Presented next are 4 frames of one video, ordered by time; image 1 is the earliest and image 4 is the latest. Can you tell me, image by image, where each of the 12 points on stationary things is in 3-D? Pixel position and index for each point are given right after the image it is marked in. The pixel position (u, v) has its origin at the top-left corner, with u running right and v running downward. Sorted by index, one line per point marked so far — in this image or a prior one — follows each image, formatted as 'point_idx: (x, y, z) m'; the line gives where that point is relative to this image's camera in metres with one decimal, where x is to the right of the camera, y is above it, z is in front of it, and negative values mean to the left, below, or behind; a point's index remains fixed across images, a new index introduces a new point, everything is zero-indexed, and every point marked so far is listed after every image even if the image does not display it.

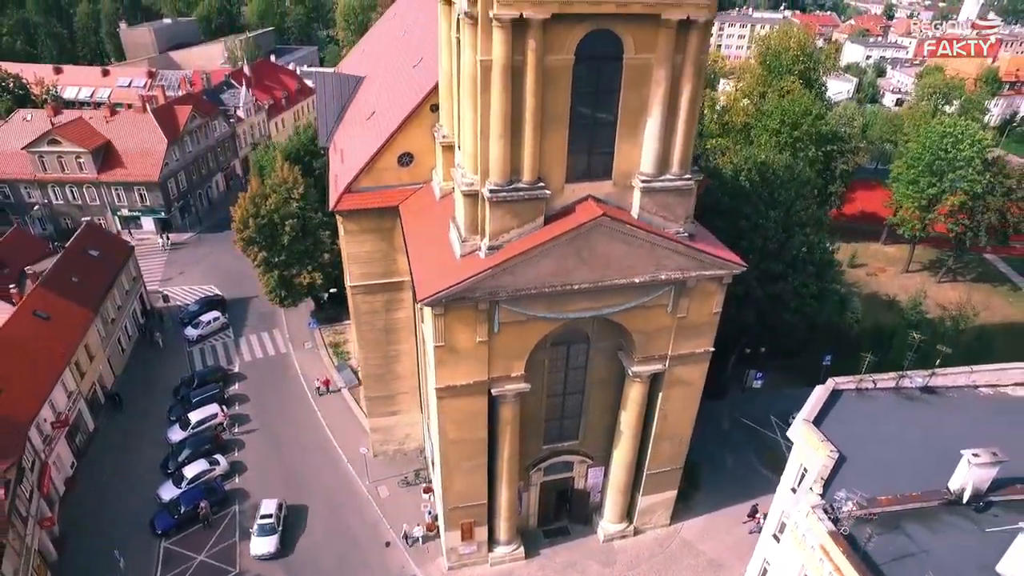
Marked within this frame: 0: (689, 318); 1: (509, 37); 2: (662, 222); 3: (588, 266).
0: (+3.9, -0.7, +18.9) m
1: (0.0, +4.2, +14.1) m
2: (+3.0, +1.3, +17.4) m
3: (+1.5, +0.4, +16.7) m
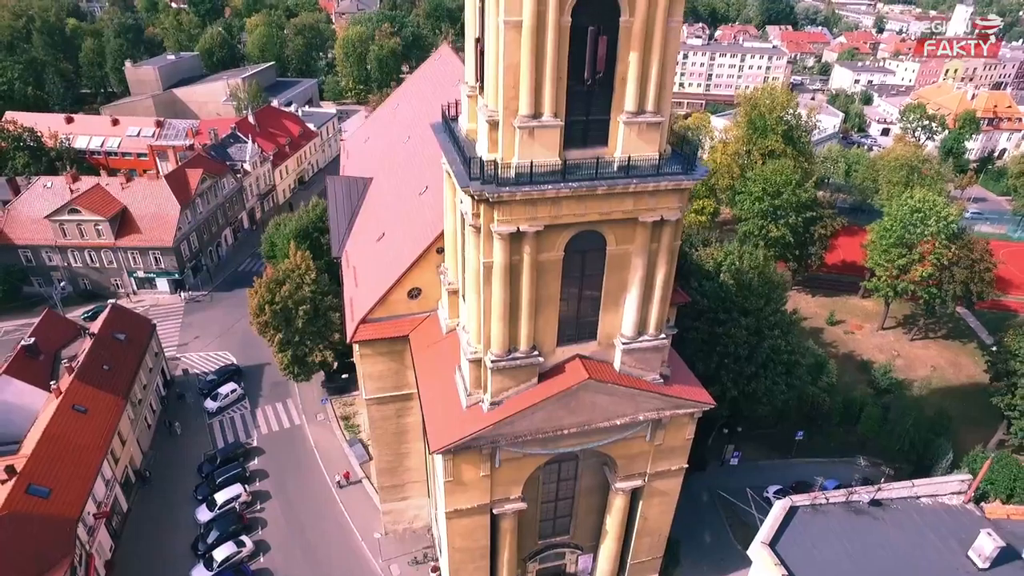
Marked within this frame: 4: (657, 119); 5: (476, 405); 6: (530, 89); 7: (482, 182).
0: (+3.9, -3.9, +21.6) m
1: (-0.1, +0.9, +16.8) m
2: (+3.0, -1.9, +20.1) m
3: (+1.5, -2.9, +19.5) m
4: (+2.8, +3.3, +16.5) m
5: (-0.8, -2.6, +19.7) m
6: (+0.3, +3.6, +15.4) m
7: (-0.6, +1.9, +16.0) m
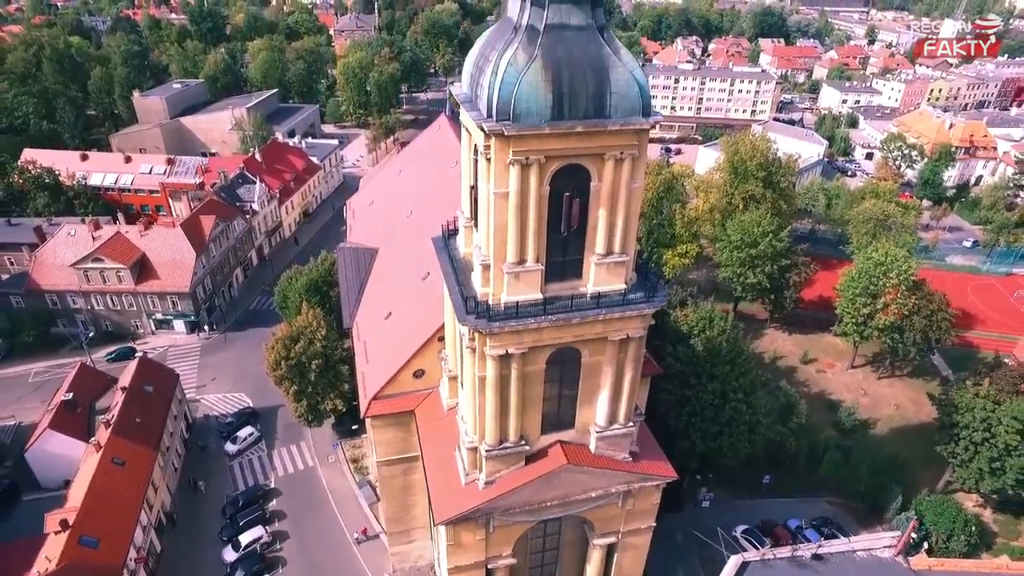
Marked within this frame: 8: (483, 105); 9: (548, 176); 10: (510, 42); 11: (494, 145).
0: (+3.6, -6.5, +25.2) m
1: (-0.3, -1.7, +20.4) m
2: (+2.8, -4.5, +23.7) m
3: (+1.2, -5.4, +23.1) m
4: (+2.6, +0.7, +20.1) m
5: (-1.0, -5.2, +23.3) m
6: (+0.1, +1.0, +19.0) m
7: (-0.8, -0.6, +19.6) m
8: (-0.6, +3.9, +18.1) m
9: (+0.8, +2.4, +18.6) m
10: (0.0, +5.1, +17.8) m
11: (-0.4, +3.0, +18.0) m
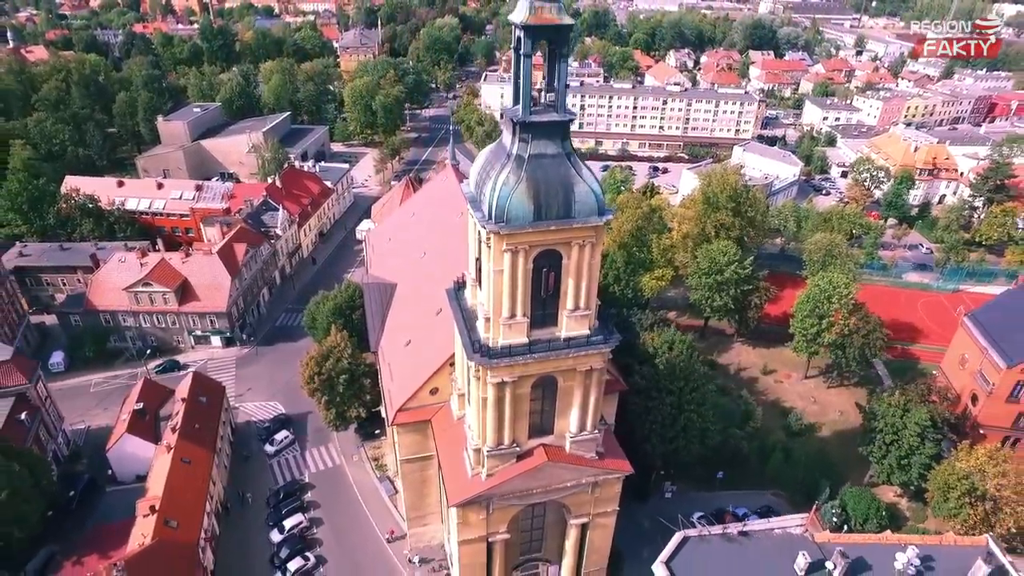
0: (+3.5, -8.0, +32.9) m
1: (-0.5, -3.2, +28.1) m
2: (+2.6, -6.0, +31.4) m
3: (+1.0, -6.9, +30.7) m
4: (+2.4, -0.8, +27.7) m
5: (-1.2, -6.7, +30.9) m
6: (-0.1, -0.5, +26.7) m
7: (-1.0, -2.1, +27.2) m
8: (-0.8, +2.4, +25.8) m
9: (+0.6, +1.0, +26.2) m
10: (-0.2, +3.7, +25.4) m
11: (-0.6, +1.5, +25.6) m
